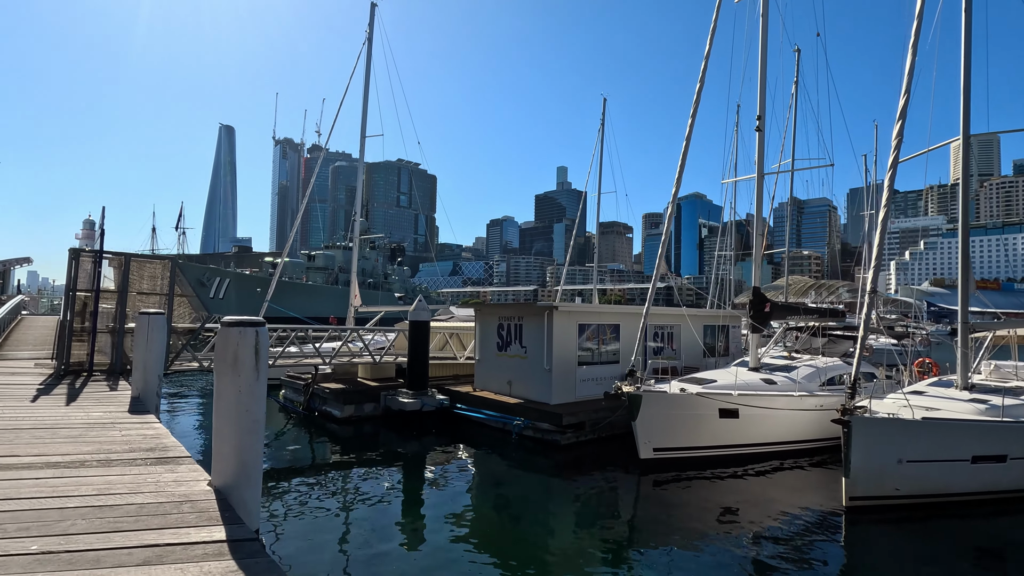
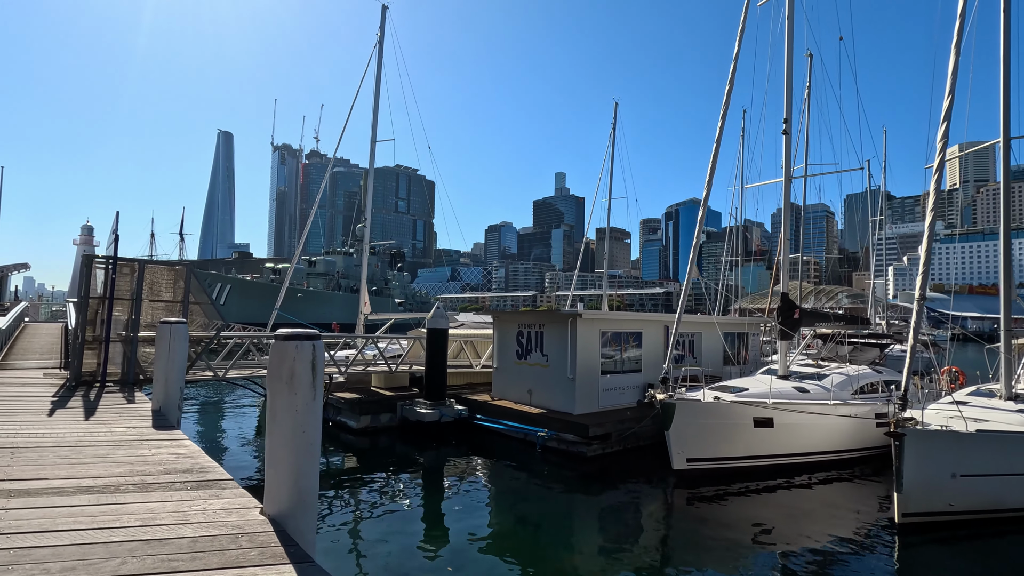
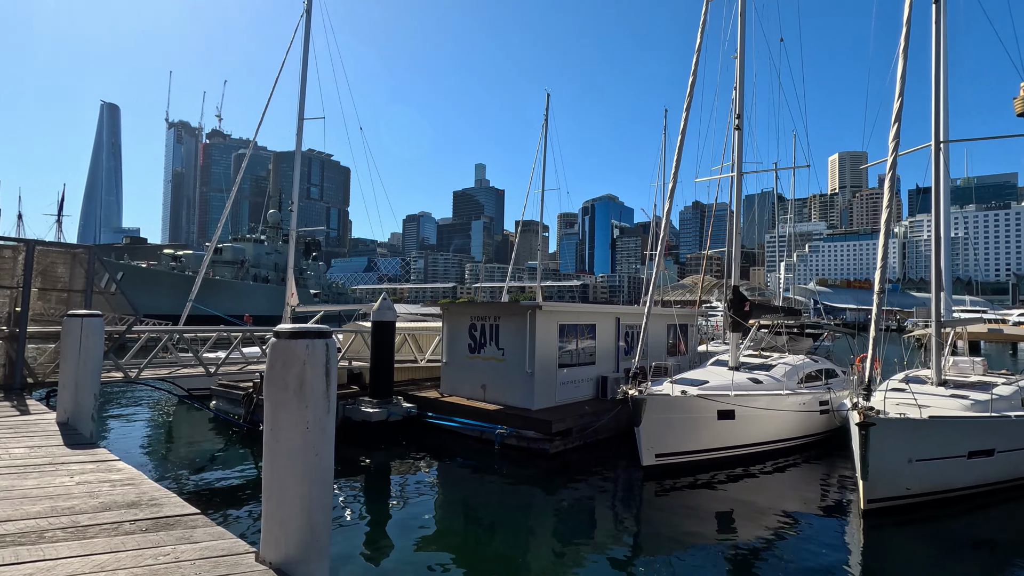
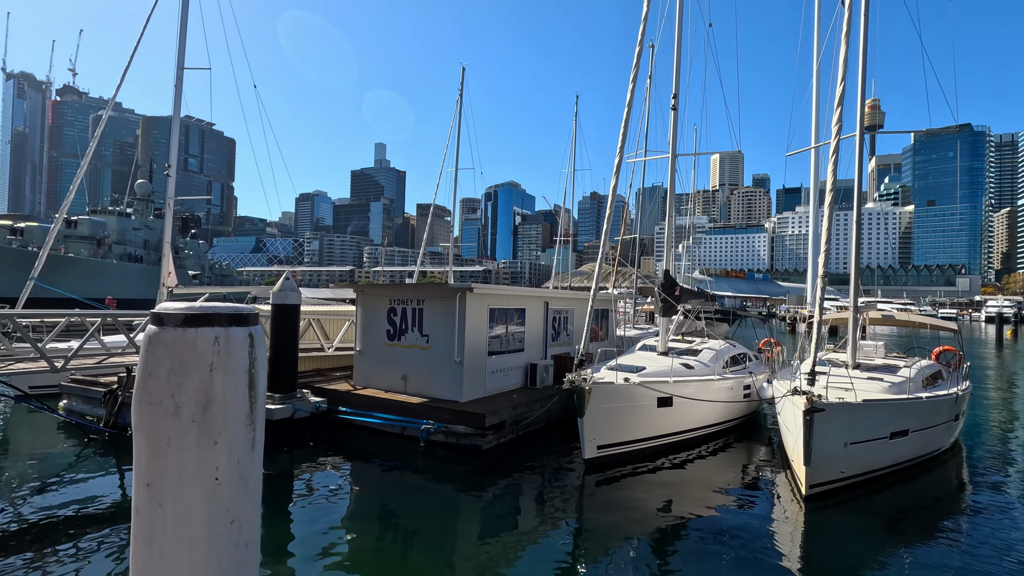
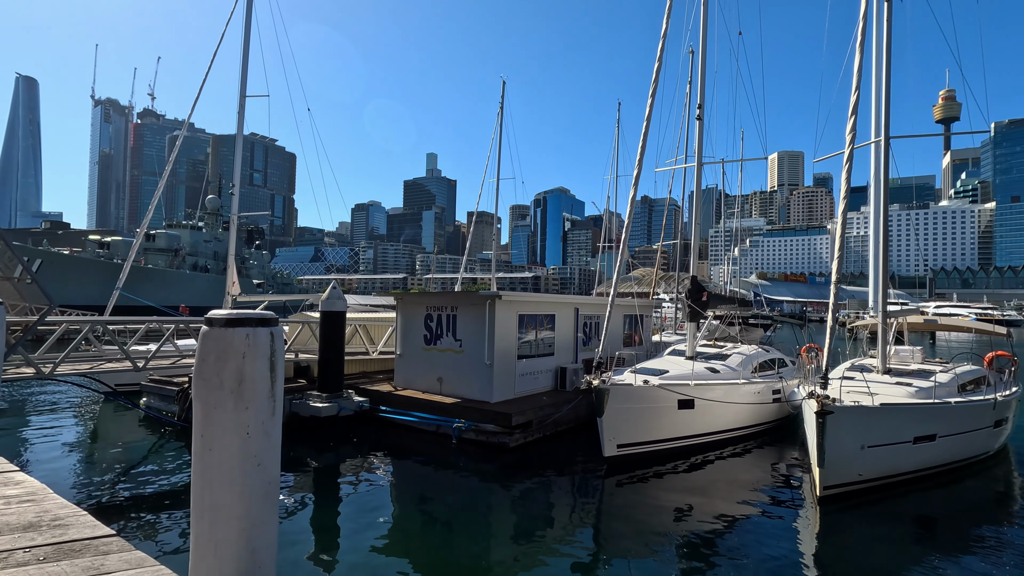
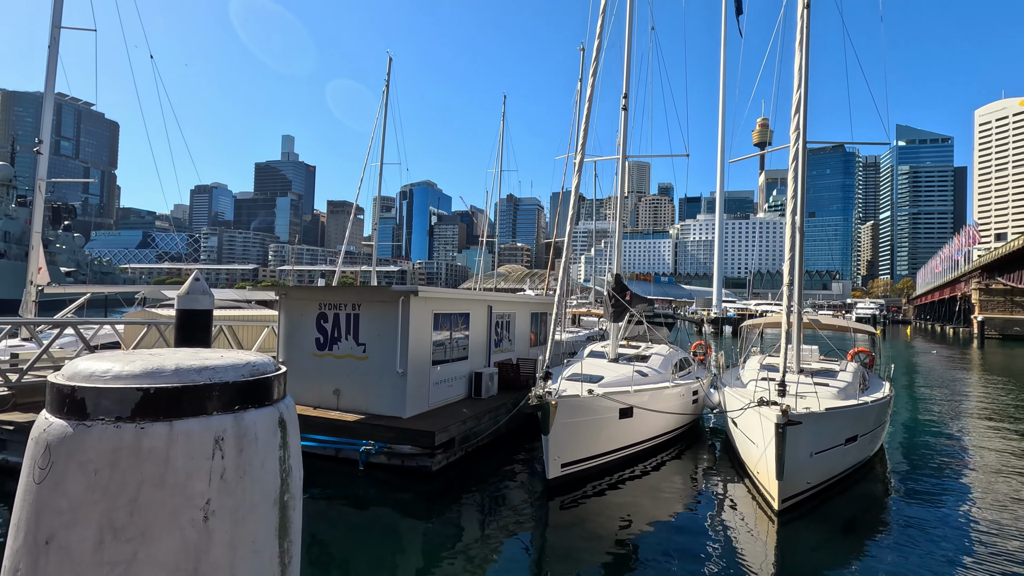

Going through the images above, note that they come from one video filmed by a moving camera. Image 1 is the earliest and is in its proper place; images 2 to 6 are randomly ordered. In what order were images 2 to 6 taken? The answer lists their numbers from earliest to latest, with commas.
2, 3, 5, 4, 6
